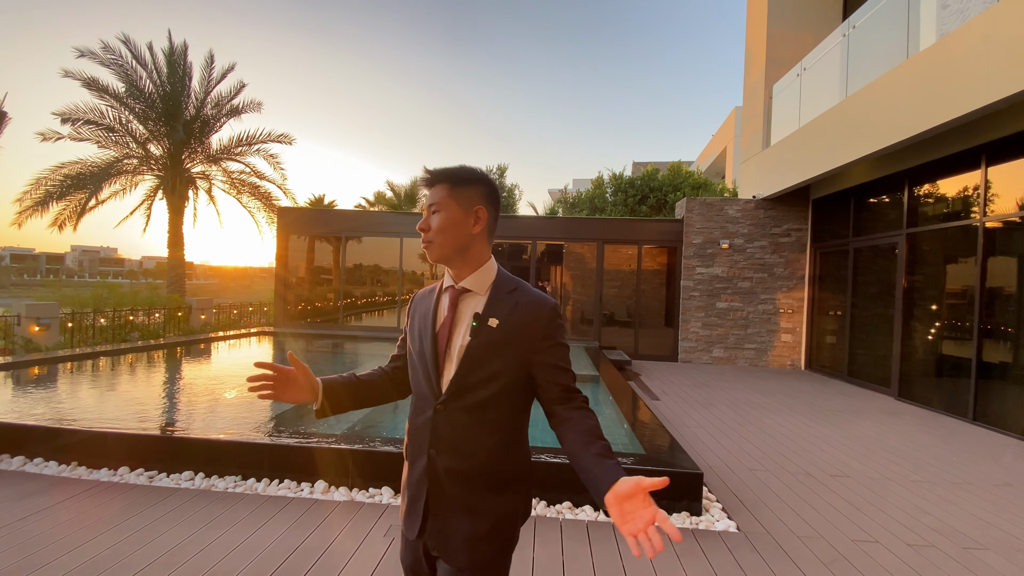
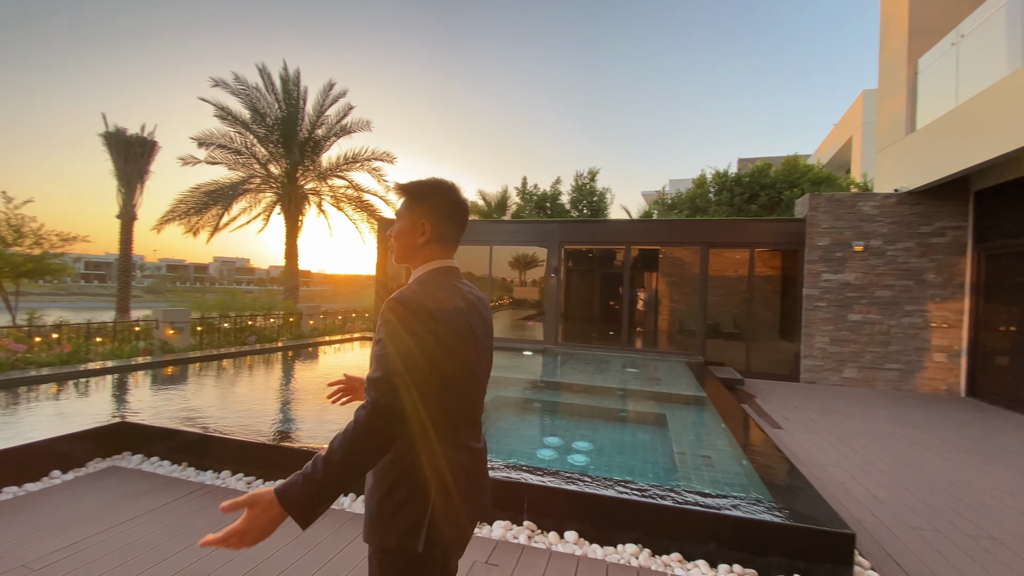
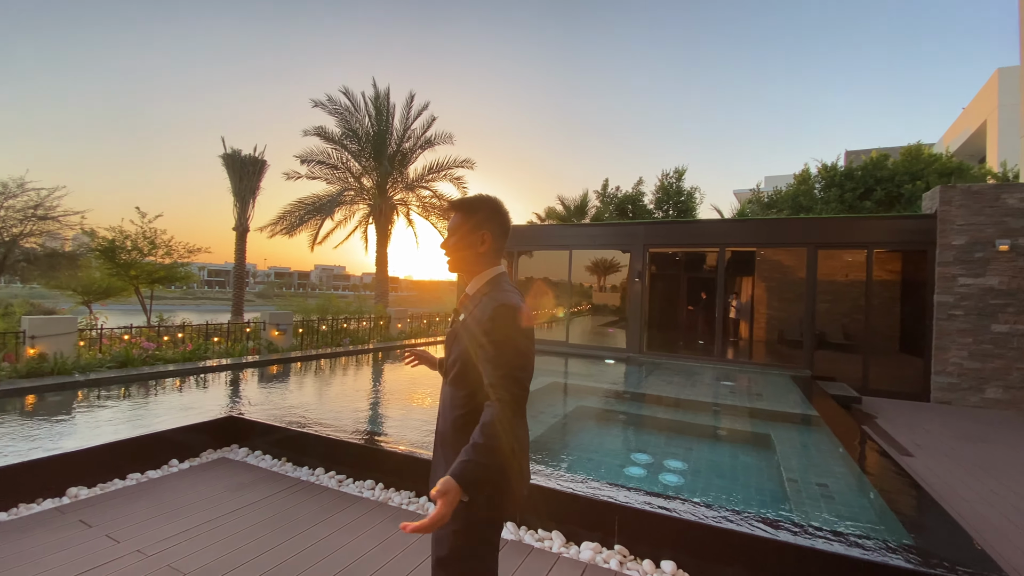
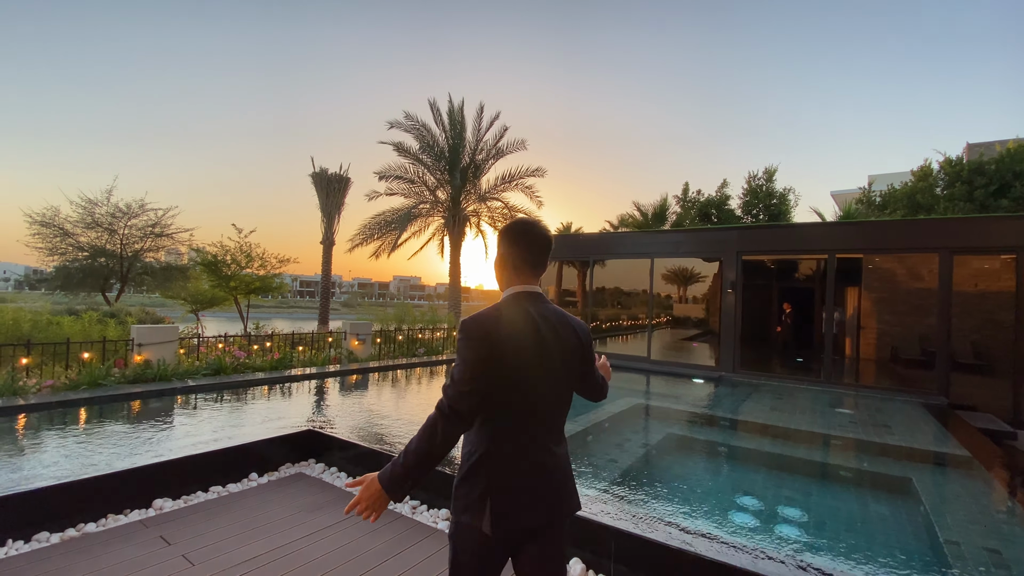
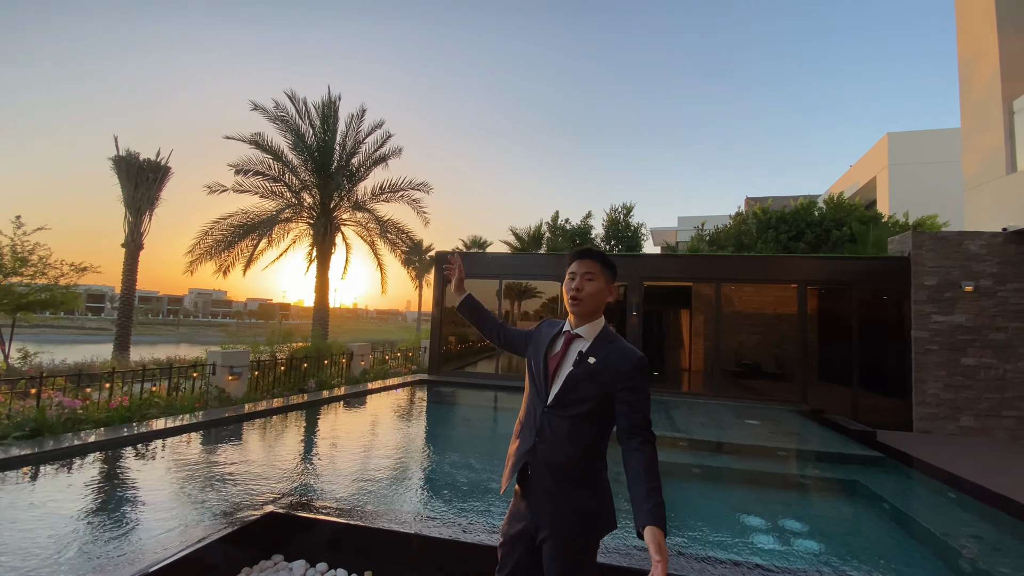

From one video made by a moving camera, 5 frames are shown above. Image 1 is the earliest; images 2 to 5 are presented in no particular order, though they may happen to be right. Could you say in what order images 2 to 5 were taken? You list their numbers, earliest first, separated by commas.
2, 3, 4, 5
